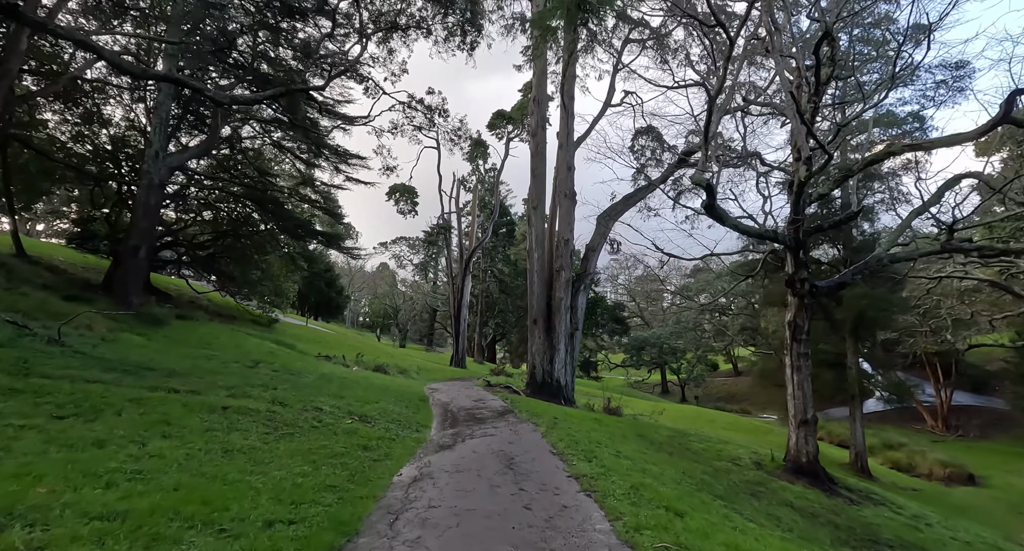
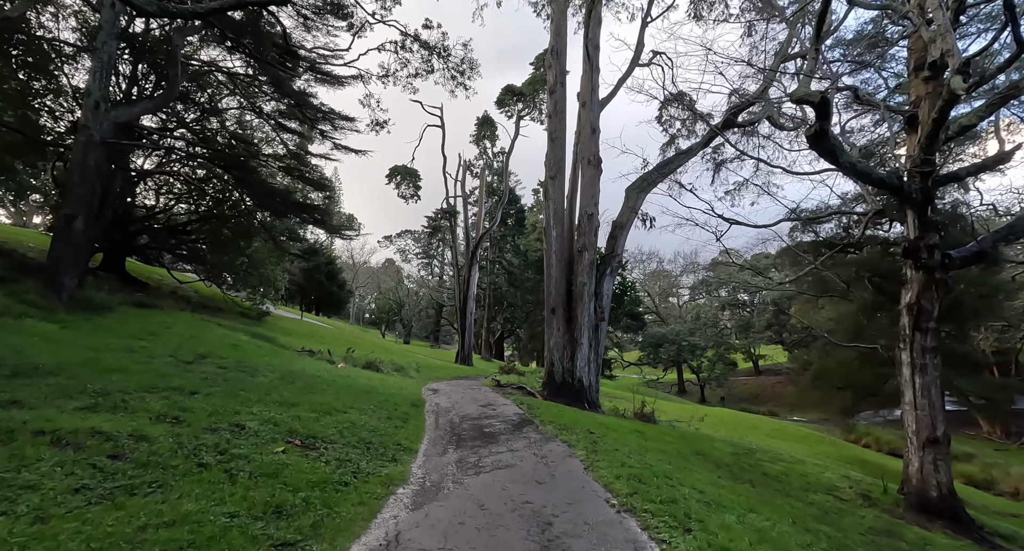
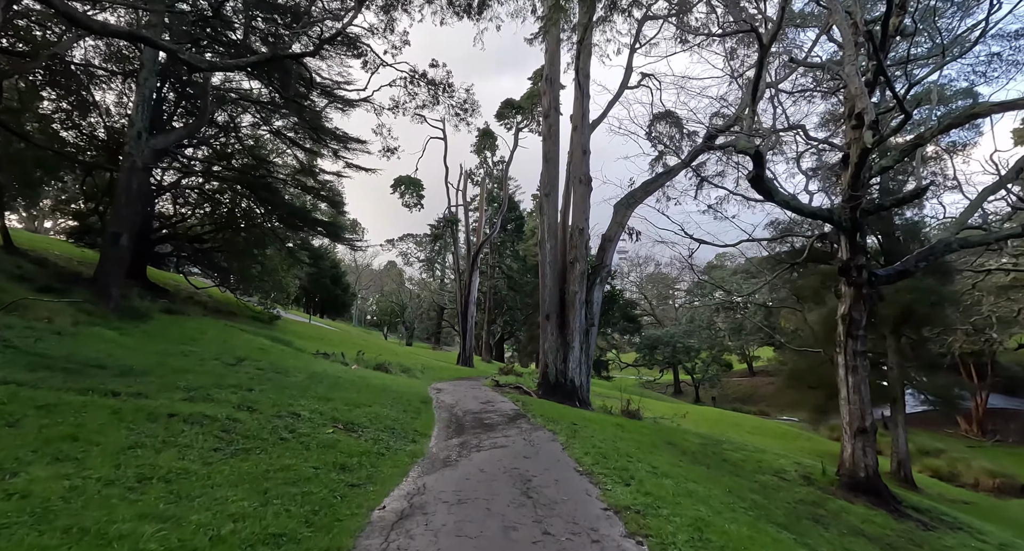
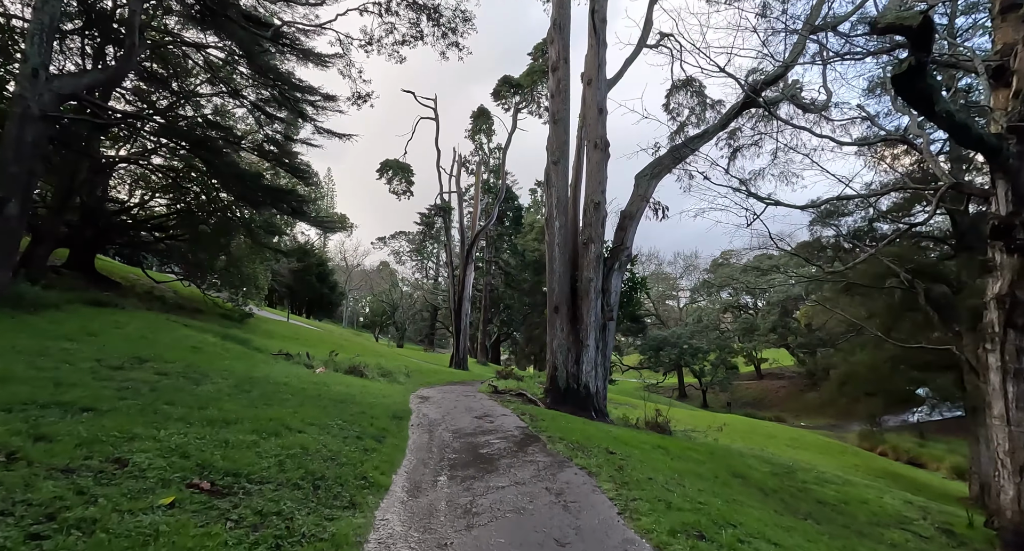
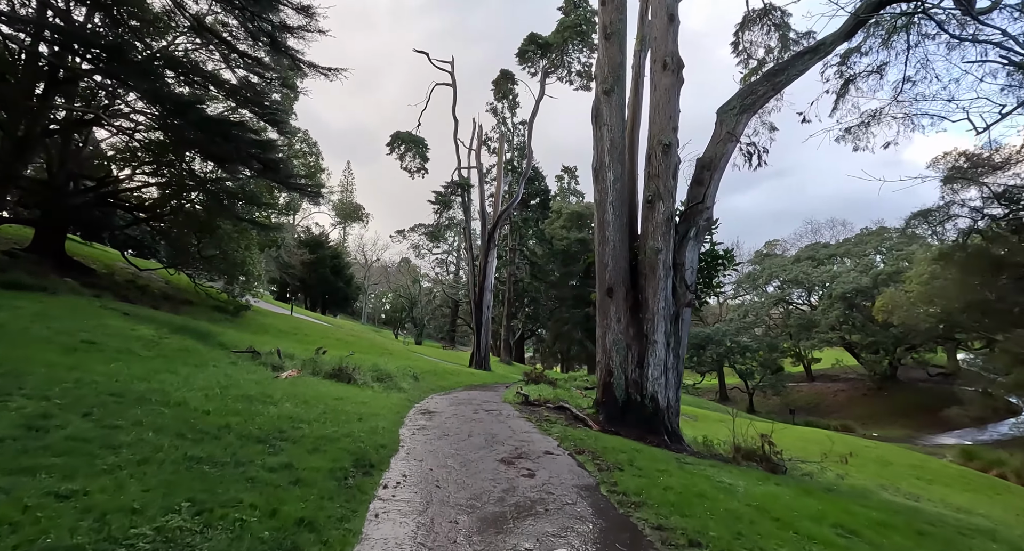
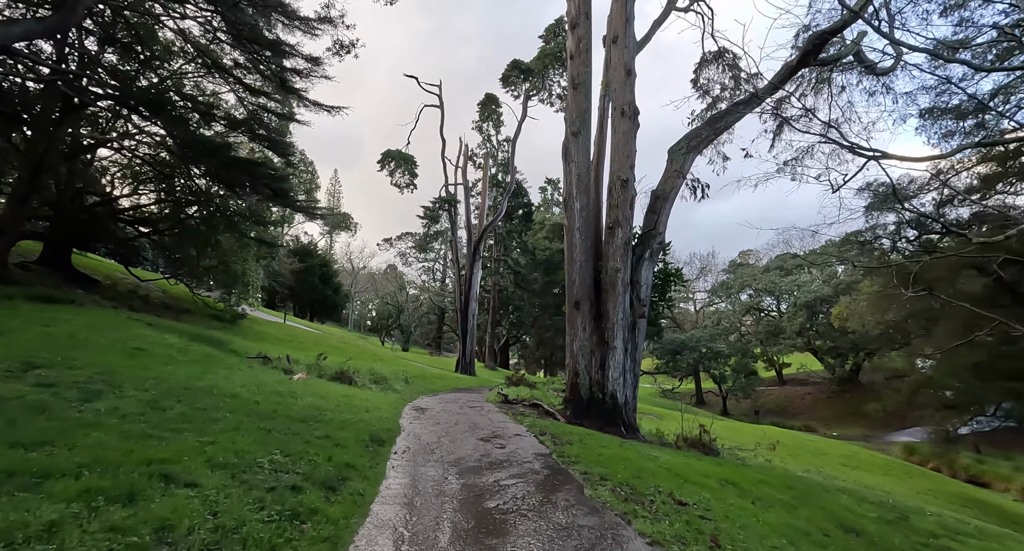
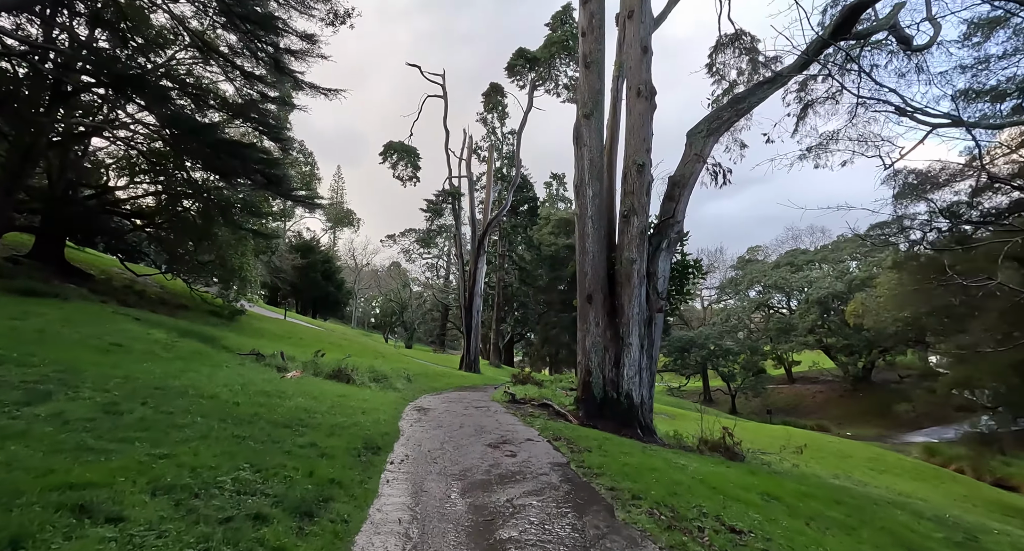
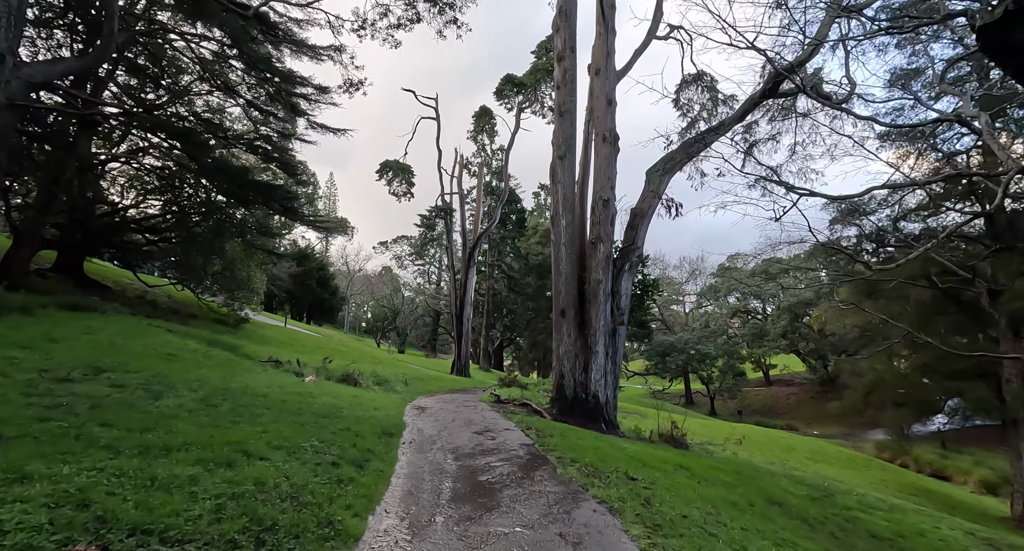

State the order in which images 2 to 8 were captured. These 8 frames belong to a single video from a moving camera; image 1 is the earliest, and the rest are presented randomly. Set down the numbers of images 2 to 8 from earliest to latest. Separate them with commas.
3, 2, 4, 8, 6, 7, 5
